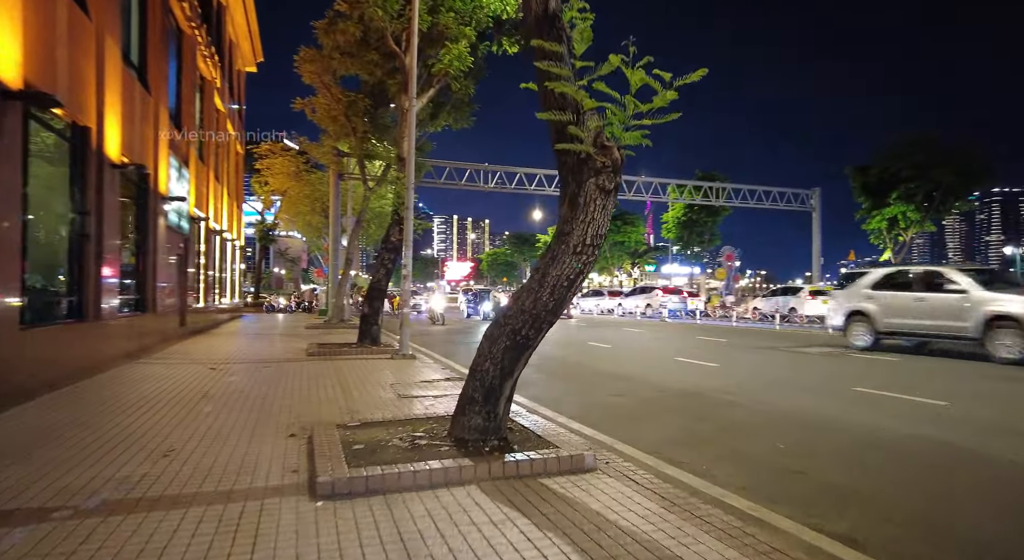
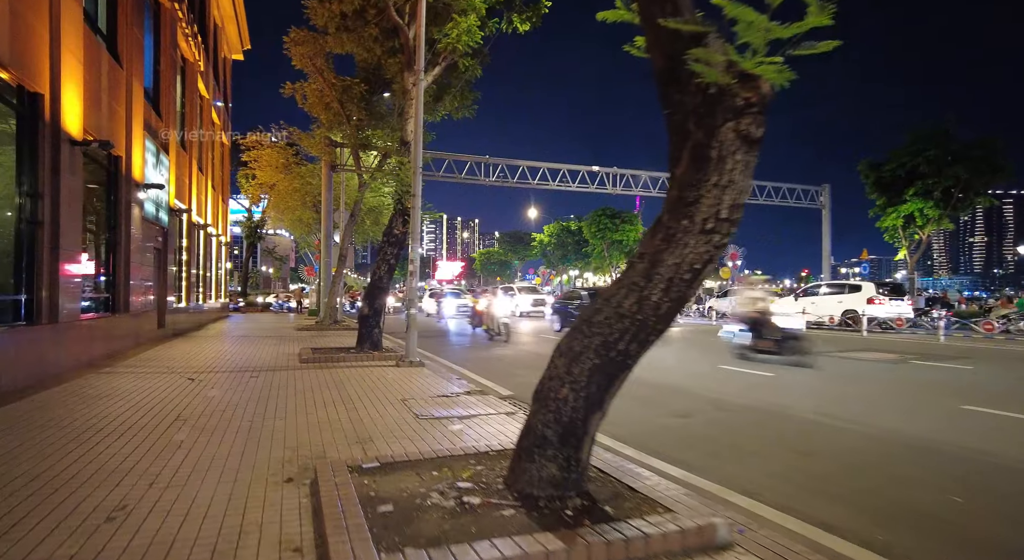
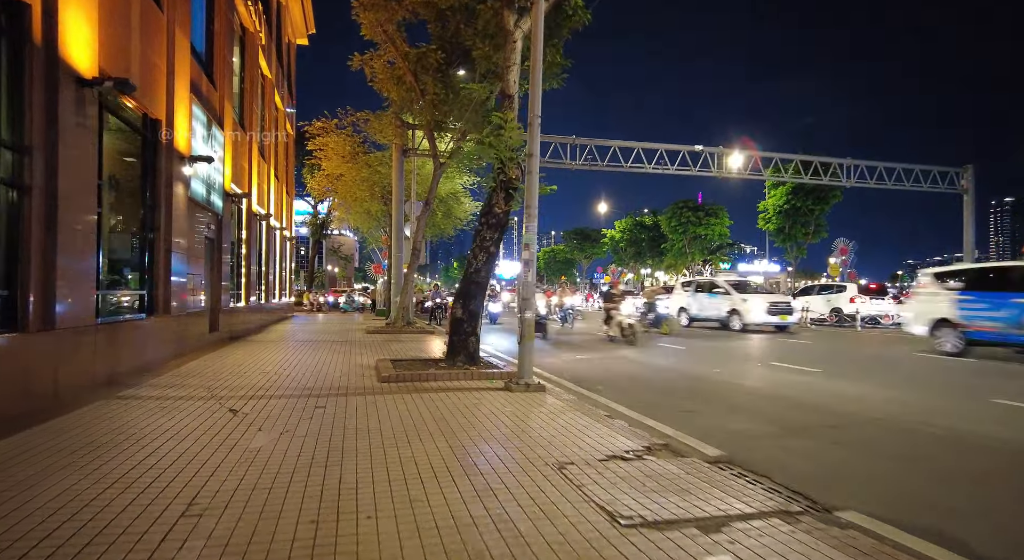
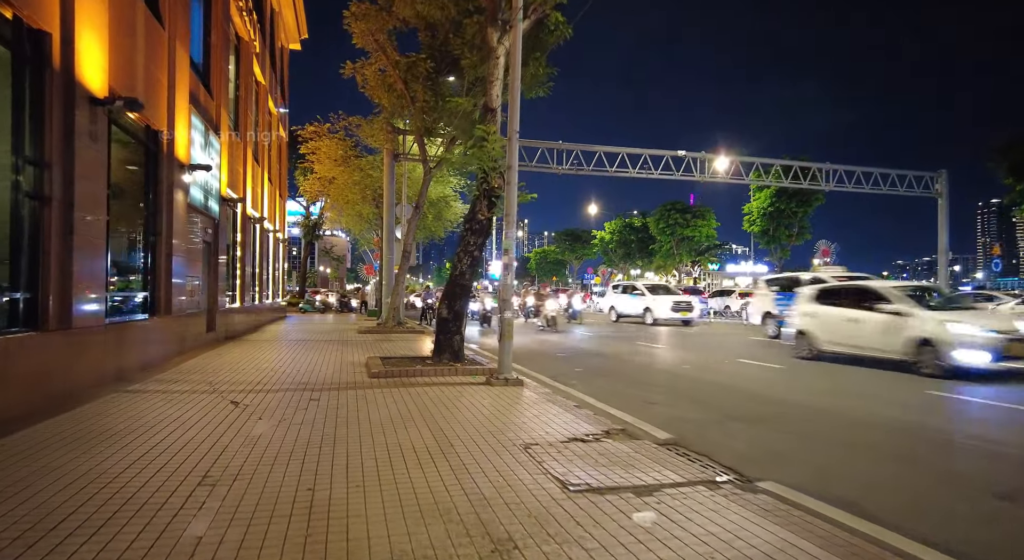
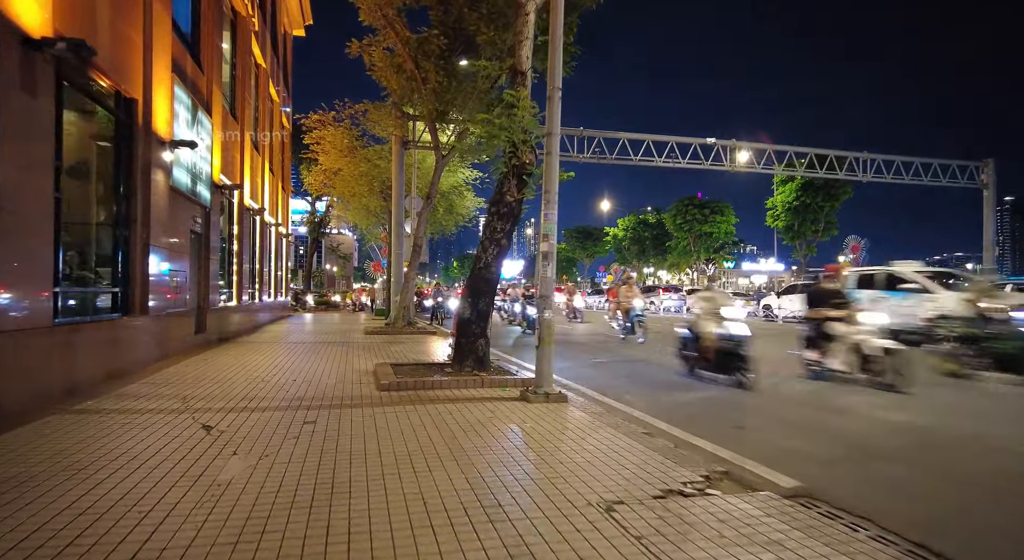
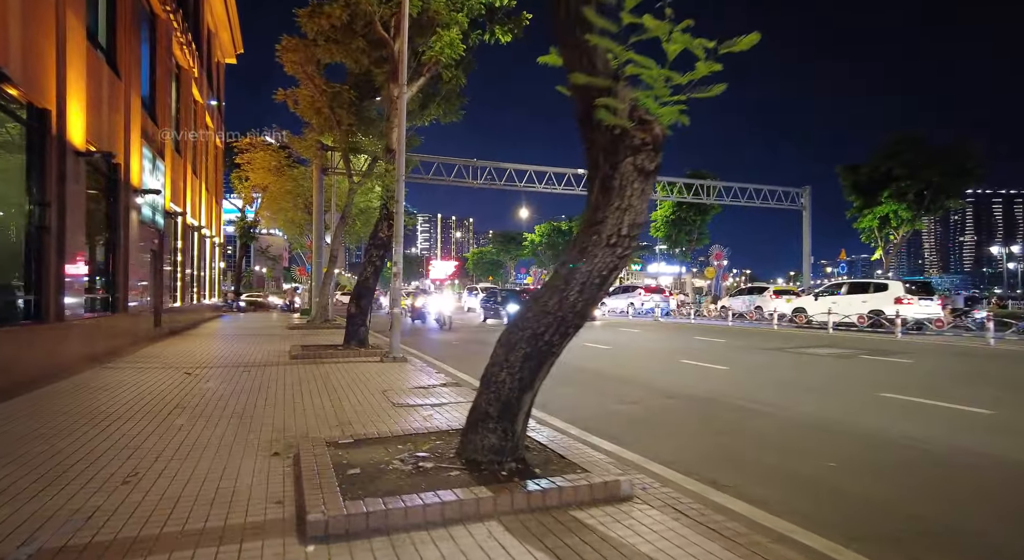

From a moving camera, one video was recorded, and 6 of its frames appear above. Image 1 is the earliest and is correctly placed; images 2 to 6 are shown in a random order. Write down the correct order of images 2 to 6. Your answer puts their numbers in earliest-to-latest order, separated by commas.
6, 2, 4, 3, 5
